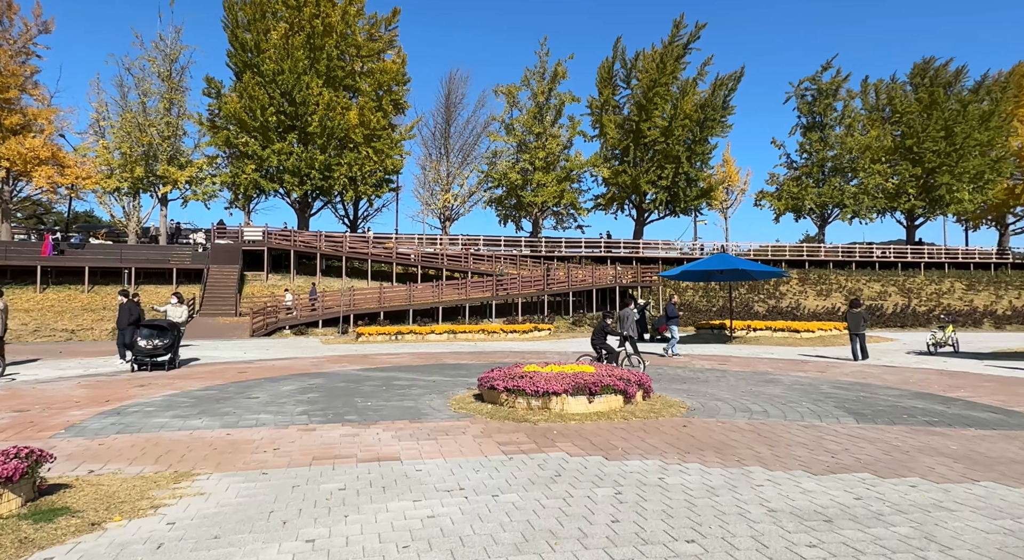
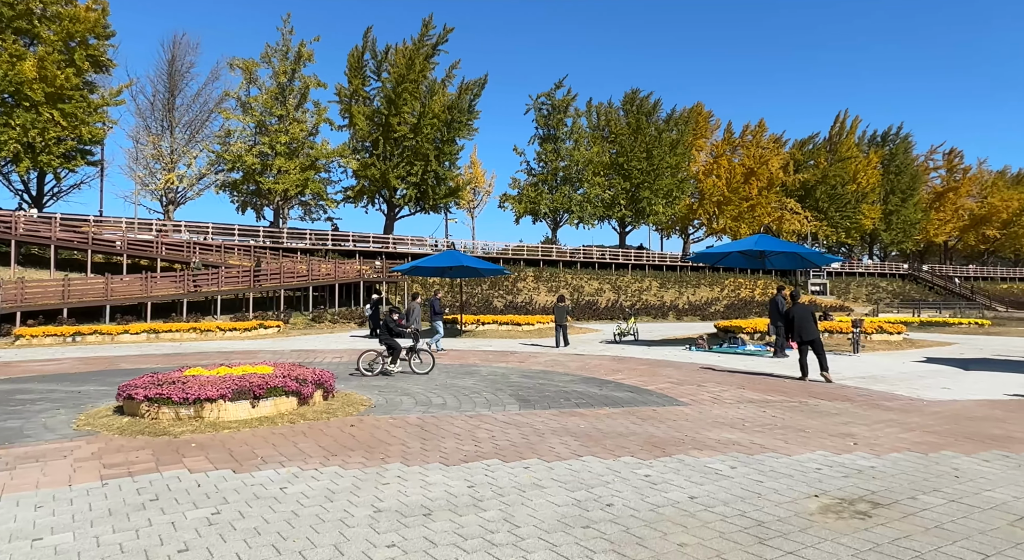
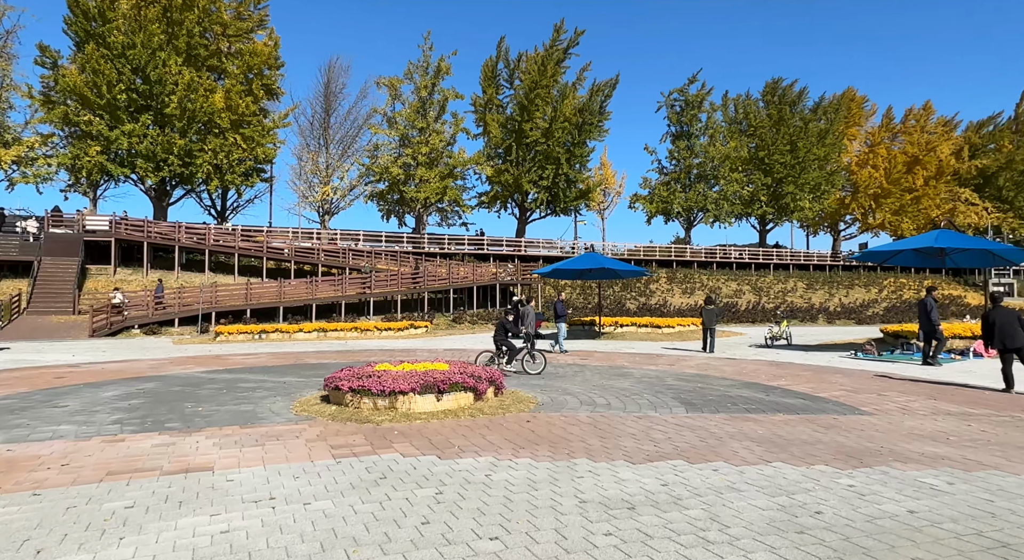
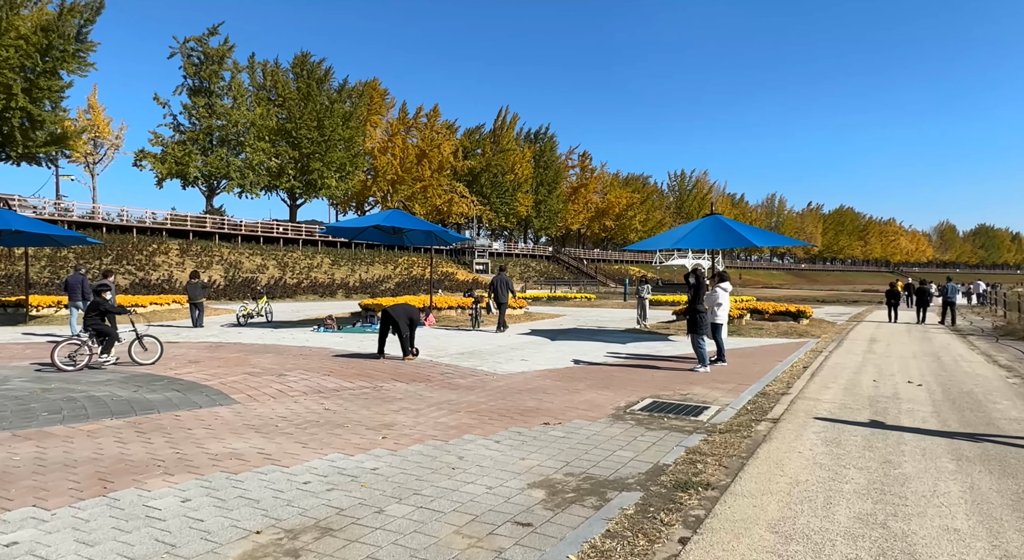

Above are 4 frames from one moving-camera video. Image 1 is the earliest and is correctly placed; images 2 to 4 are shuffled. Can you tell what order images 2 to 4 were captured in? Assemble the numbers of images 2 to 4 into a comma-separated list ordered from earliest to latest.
3, 2, 4
